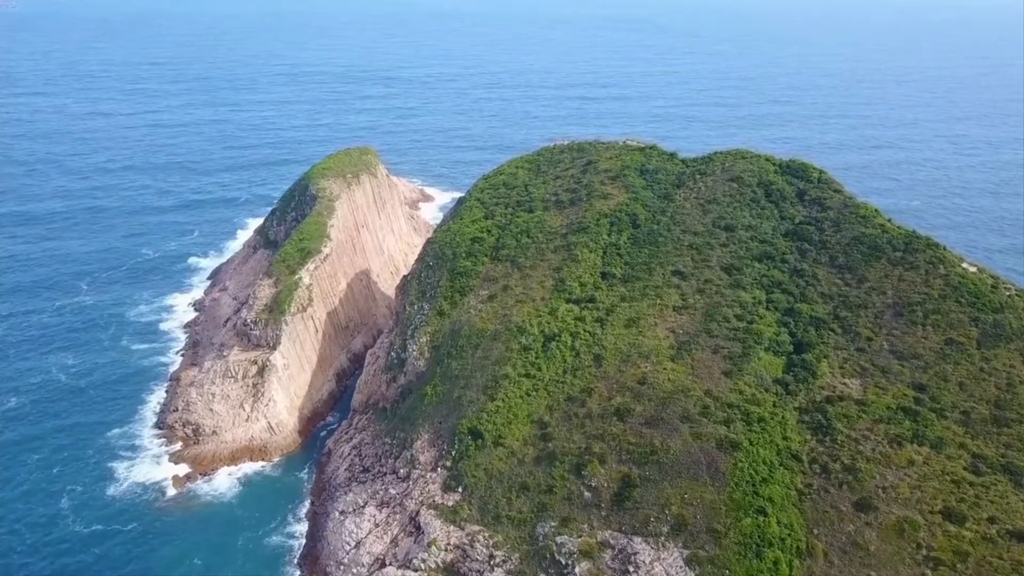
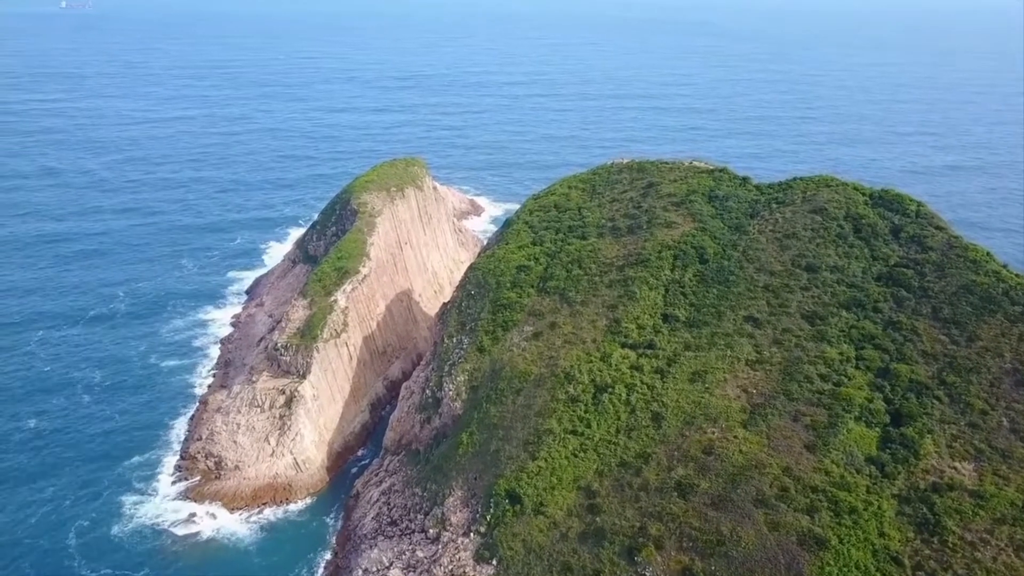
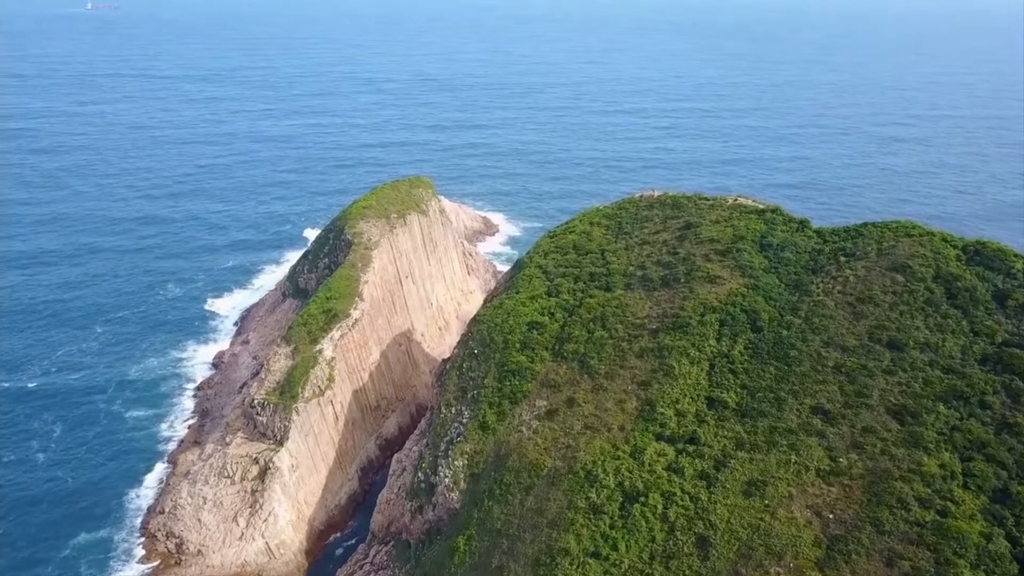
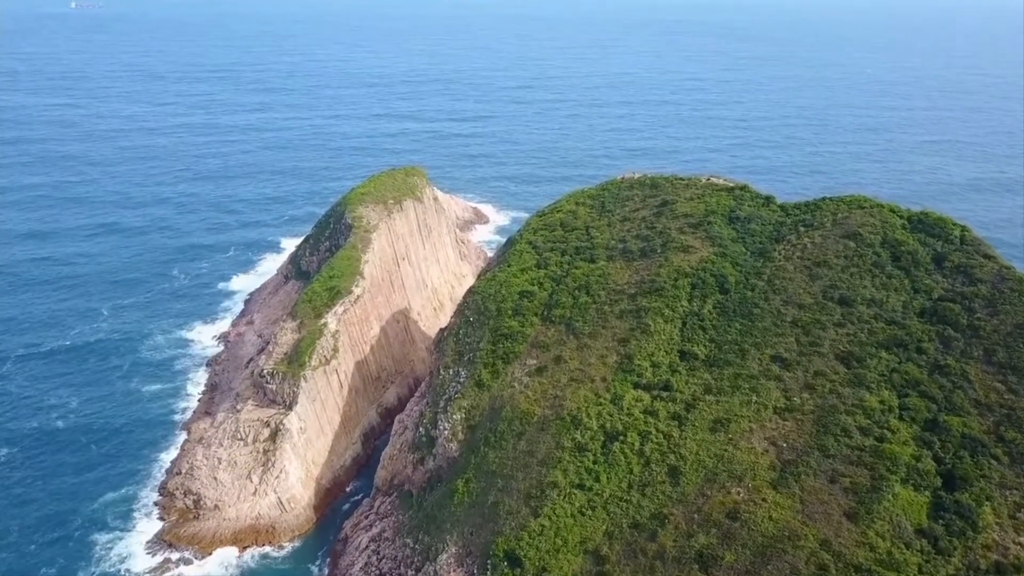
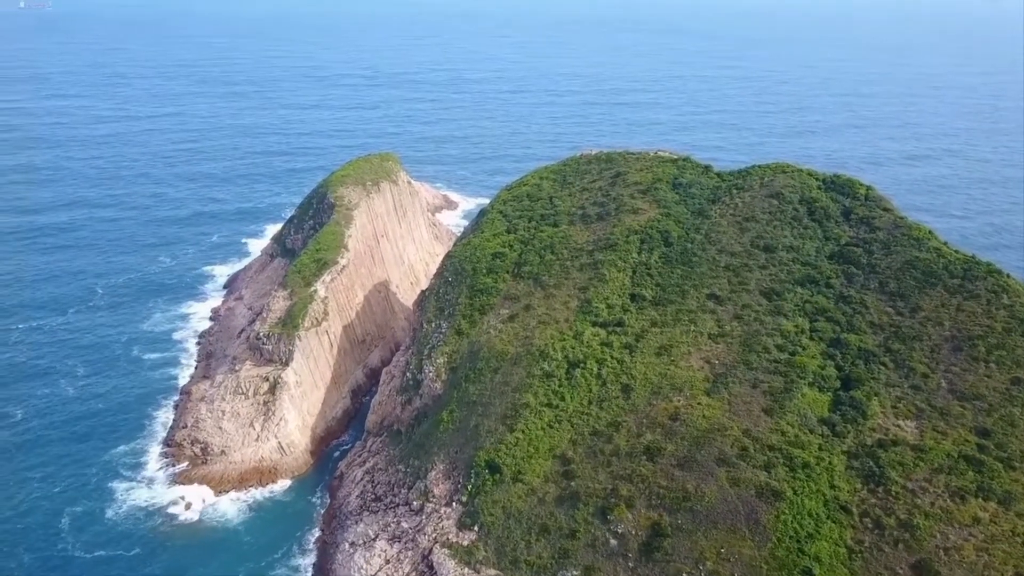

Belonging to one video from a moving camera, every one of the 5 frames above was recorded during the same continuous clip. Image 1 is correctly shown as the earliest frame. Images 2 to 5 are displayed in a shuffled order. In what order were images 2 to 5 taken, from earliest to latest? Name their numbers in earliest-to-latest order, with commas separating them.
5, 2, 4, 3
